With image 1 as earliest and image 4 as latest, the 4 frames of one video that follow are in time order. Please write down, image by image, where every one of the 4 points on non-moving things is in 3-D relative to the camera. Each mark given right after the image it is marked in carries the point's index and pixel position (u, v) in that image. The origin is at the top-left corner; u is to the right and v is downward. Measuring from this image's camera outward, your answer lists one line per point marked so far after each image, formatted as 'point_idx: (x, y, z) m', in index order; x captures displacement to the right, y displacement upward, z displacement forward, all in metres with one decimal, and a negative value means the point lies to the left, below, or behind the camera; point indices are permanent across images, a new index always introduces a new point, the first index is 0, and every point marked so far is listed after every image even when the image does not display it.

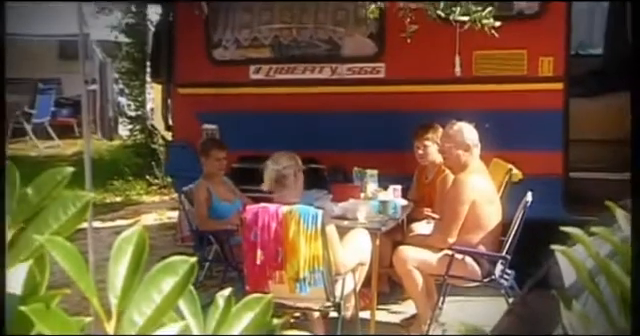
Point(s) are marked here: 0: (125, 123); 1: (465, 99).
0: (-0.5, +0.1, +3.4) m
1: (+0.4, +0.2, +3.6) m
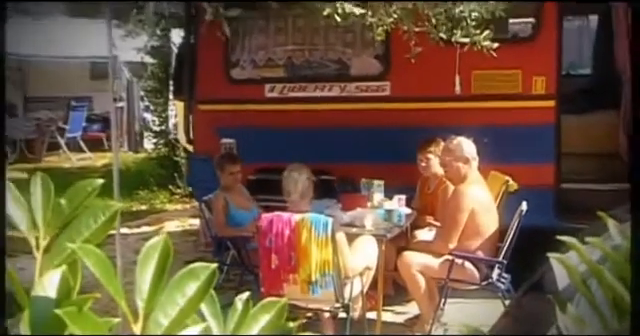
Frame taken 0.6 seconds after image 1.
0: (-0.4, +0.1, +3.7) m
1: (+0.4, +0.1, +3.9) m
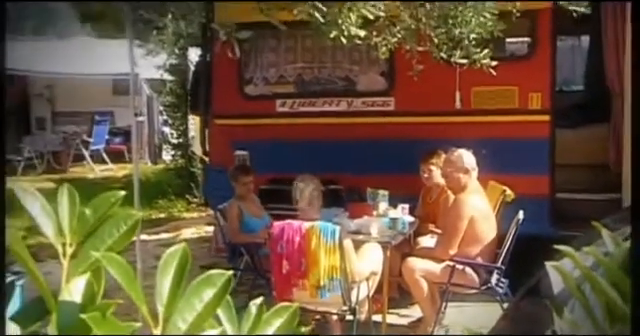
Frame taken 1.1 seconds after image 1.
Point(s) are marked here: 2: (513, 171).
0: (-0.4, +0.1, +3.9) m
1: (+0.4, +0.1, +4.1) m
2: (+0.5, 0.0, +4.0) m
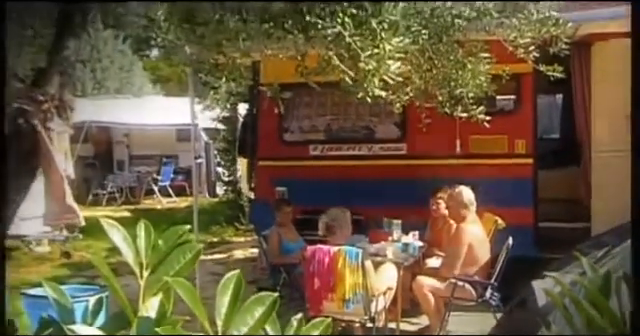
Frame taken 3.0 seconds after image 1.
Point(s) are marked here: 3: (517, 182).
0: (-0.3, -0.1, +4.8) m
1: (+0.5, 0.0, +4.9) m
2: (+0.6, -0.1, +4.9) m
3: (+0.7, 0.0, +4.8) m
